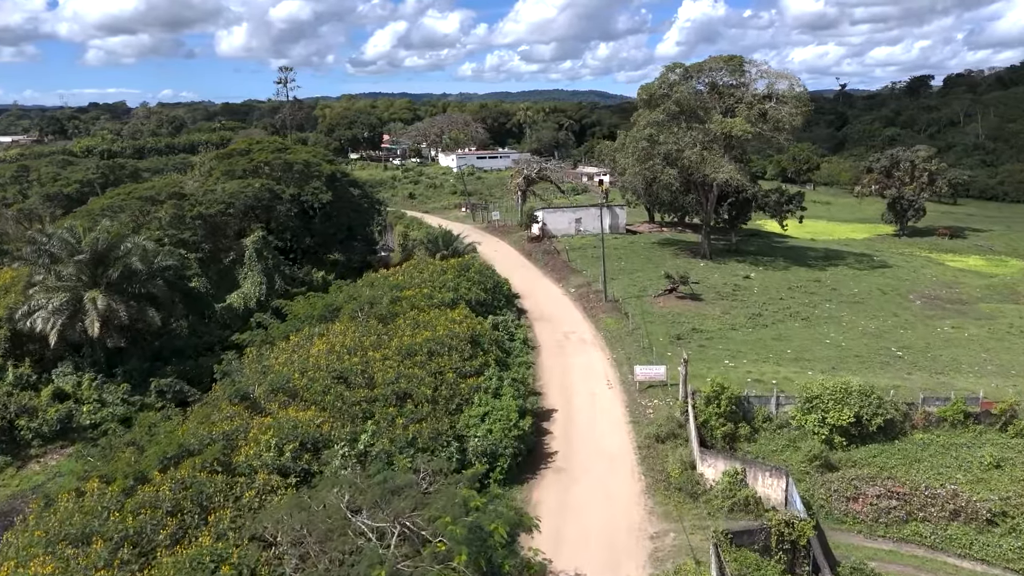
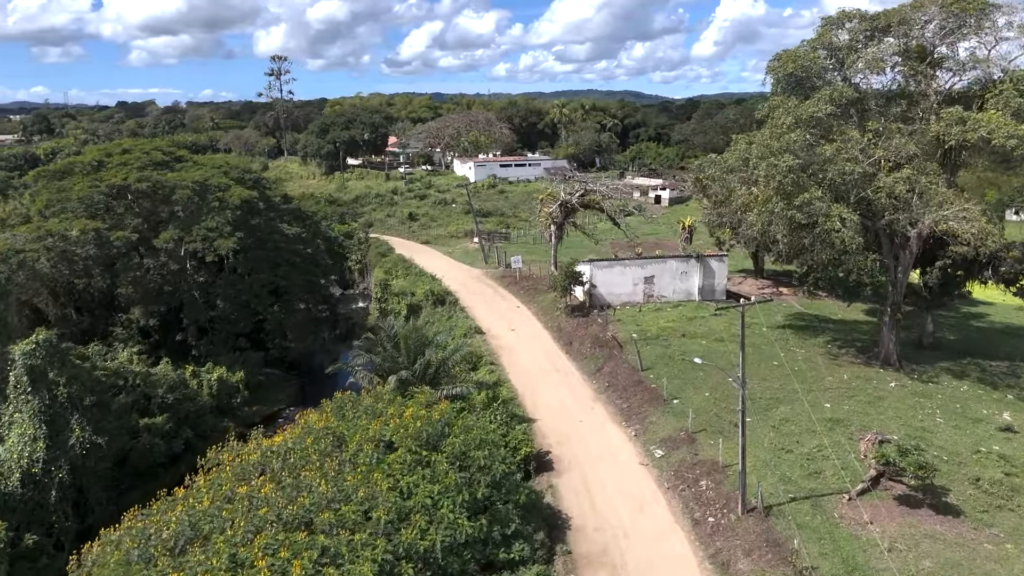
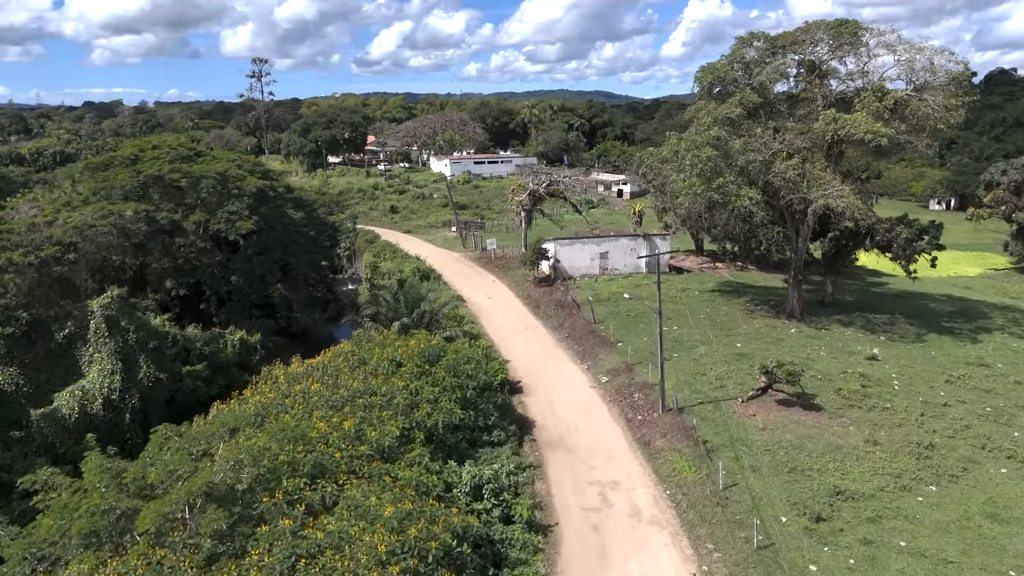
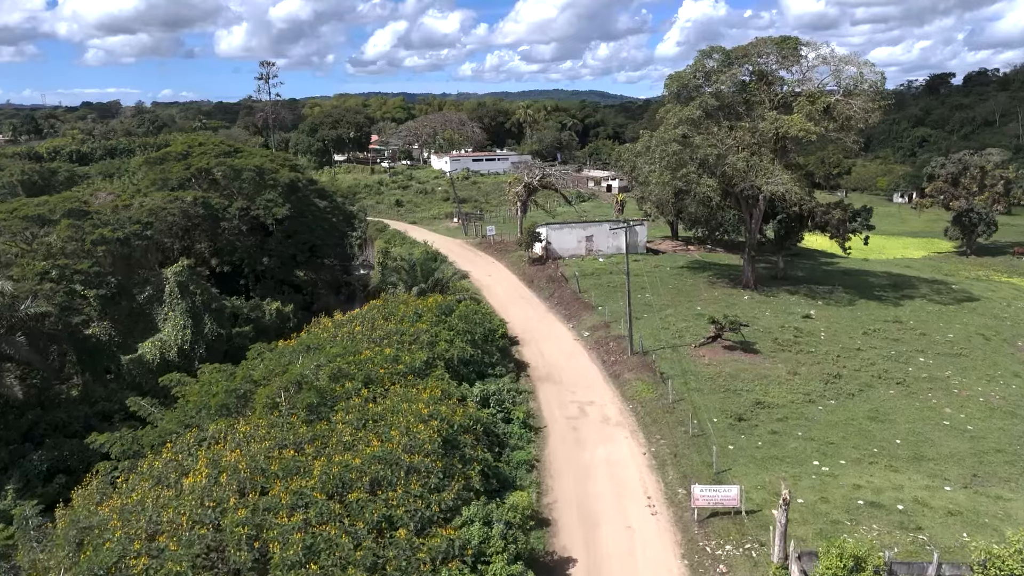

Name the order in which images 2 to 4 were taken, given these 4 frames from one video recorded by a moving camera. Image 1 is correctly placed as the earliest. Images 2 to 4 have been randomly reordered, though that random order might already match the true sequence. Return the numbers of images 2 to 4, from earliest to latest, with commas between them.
4, 3, 2
